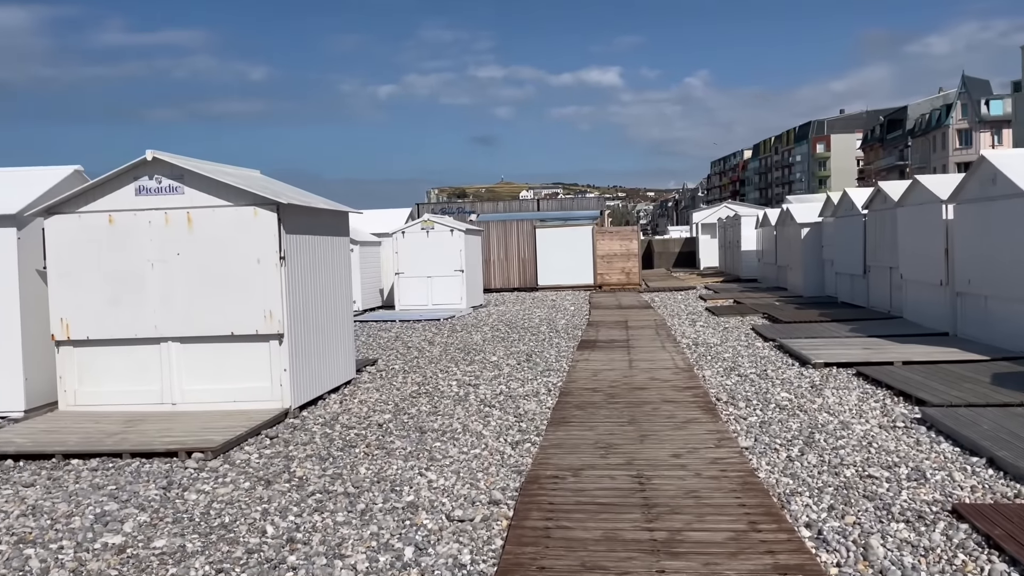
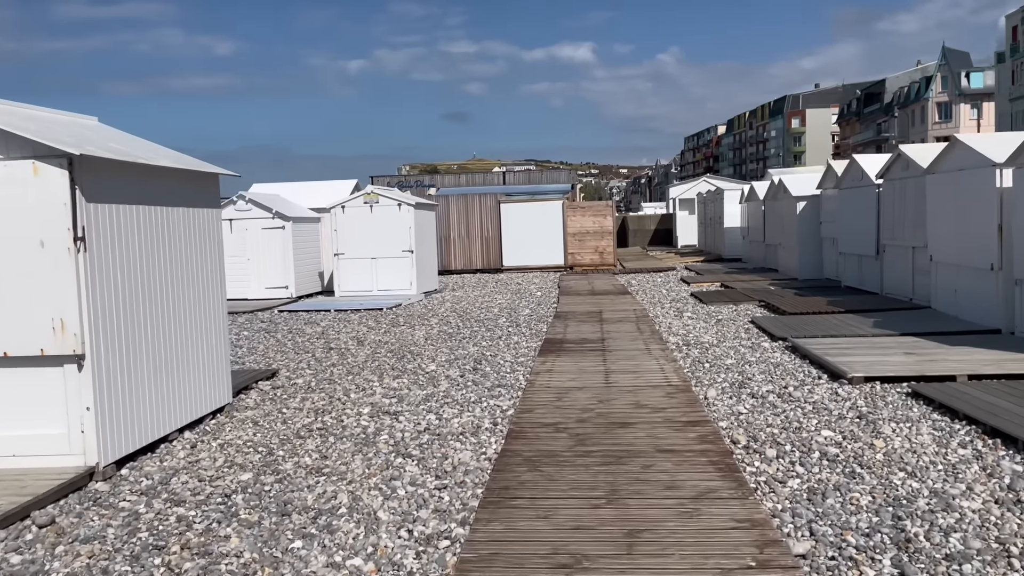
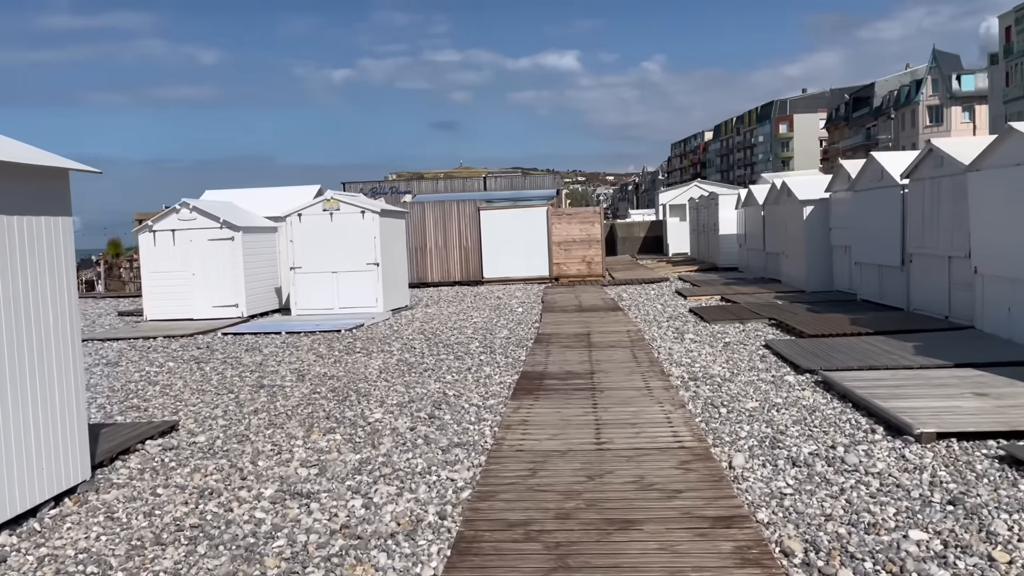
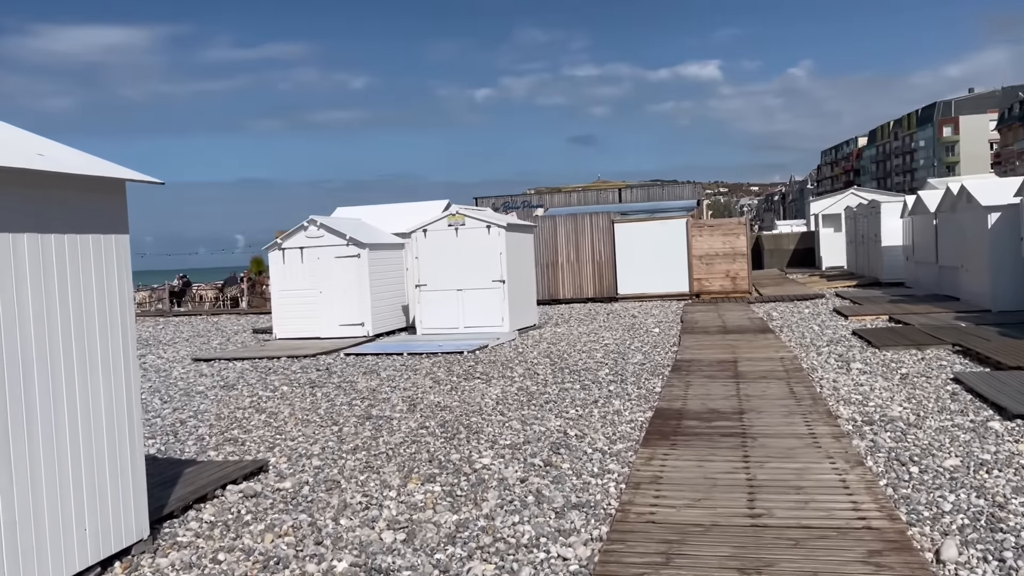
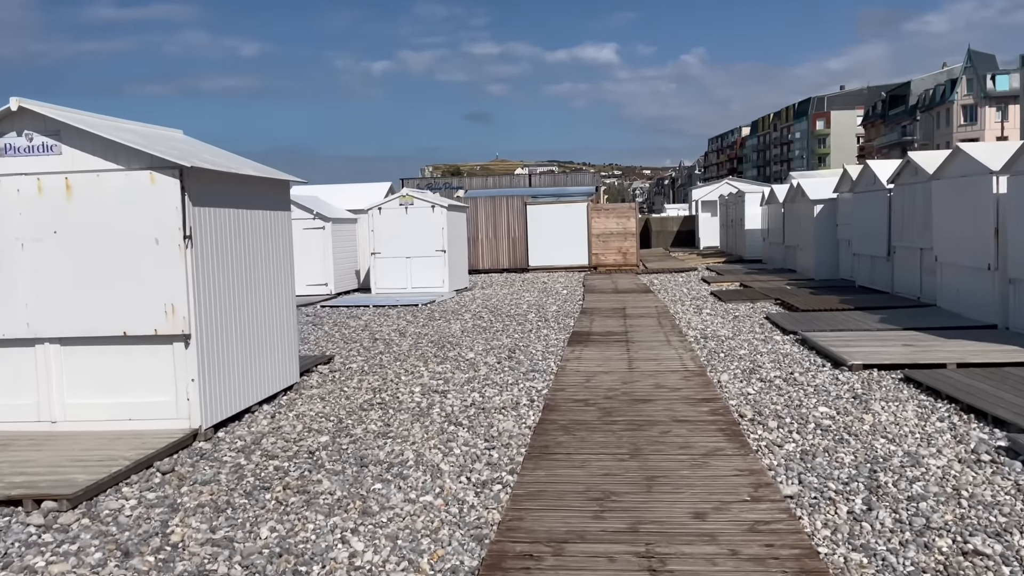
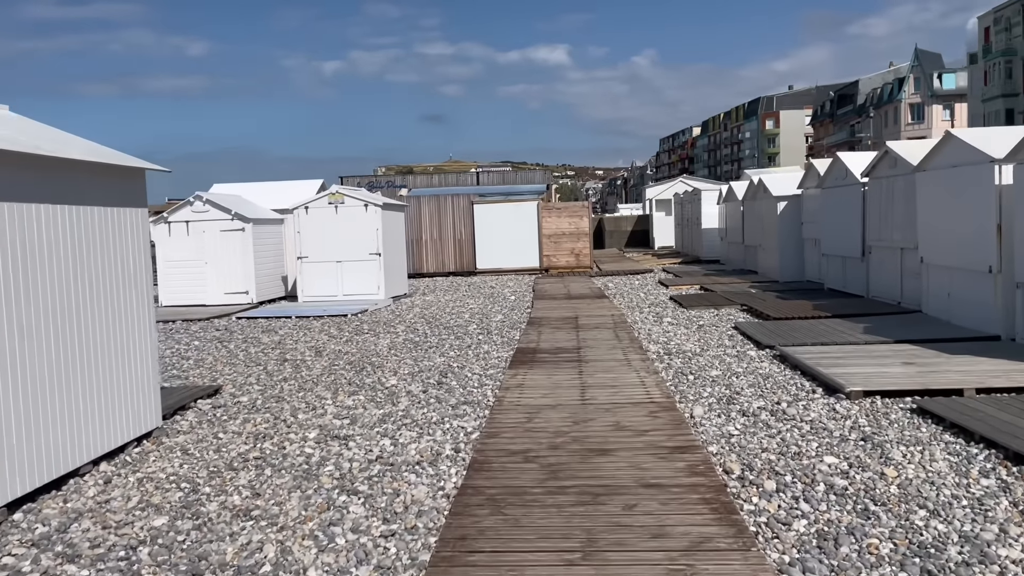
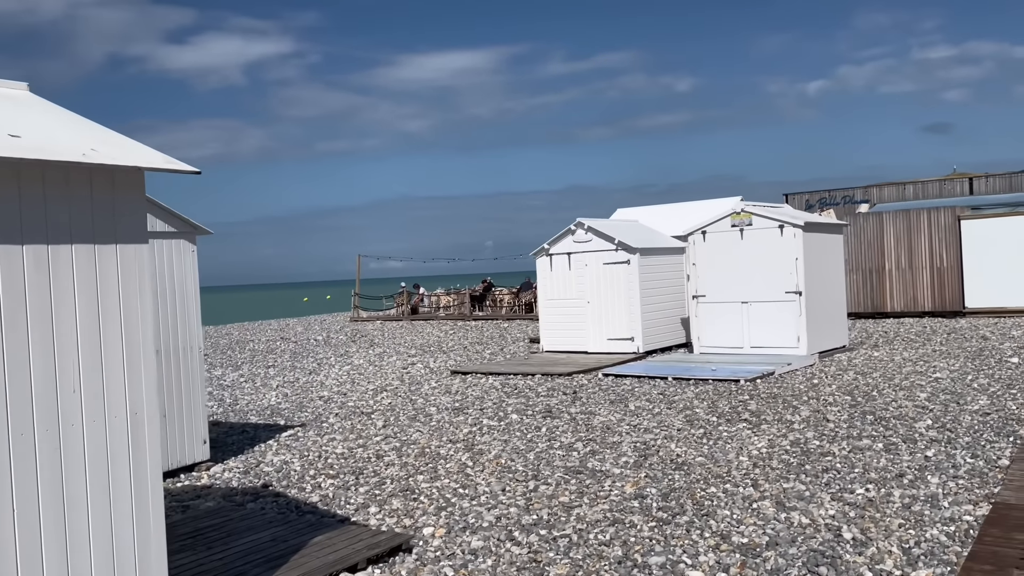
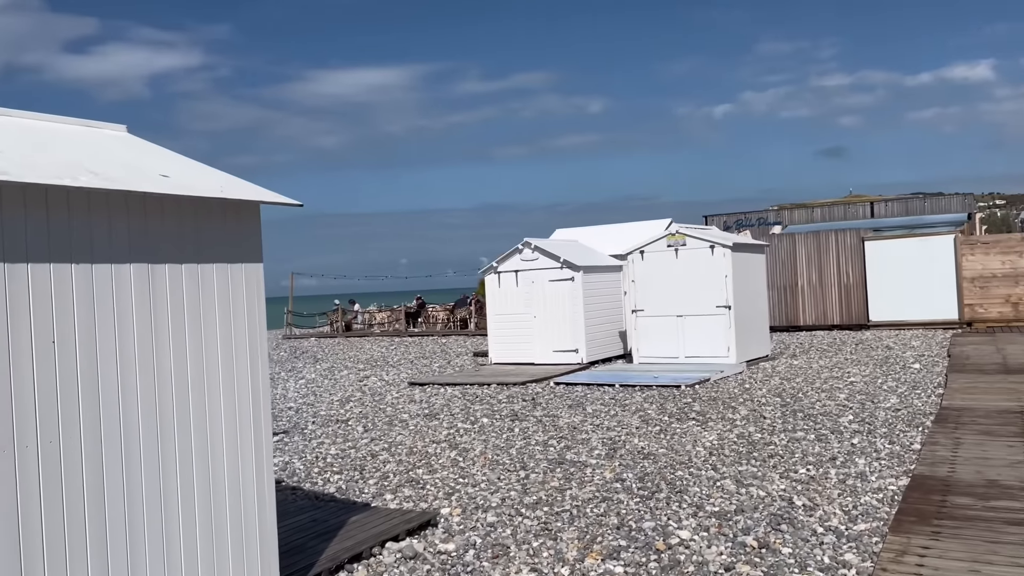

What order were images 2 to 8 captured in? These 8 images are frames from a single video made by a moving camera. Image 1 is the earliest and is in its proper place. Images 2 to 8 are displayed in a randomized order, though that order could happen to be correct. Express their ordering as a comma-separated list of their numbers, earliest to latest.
5, 2, 6, 3, 4, 8, 7
